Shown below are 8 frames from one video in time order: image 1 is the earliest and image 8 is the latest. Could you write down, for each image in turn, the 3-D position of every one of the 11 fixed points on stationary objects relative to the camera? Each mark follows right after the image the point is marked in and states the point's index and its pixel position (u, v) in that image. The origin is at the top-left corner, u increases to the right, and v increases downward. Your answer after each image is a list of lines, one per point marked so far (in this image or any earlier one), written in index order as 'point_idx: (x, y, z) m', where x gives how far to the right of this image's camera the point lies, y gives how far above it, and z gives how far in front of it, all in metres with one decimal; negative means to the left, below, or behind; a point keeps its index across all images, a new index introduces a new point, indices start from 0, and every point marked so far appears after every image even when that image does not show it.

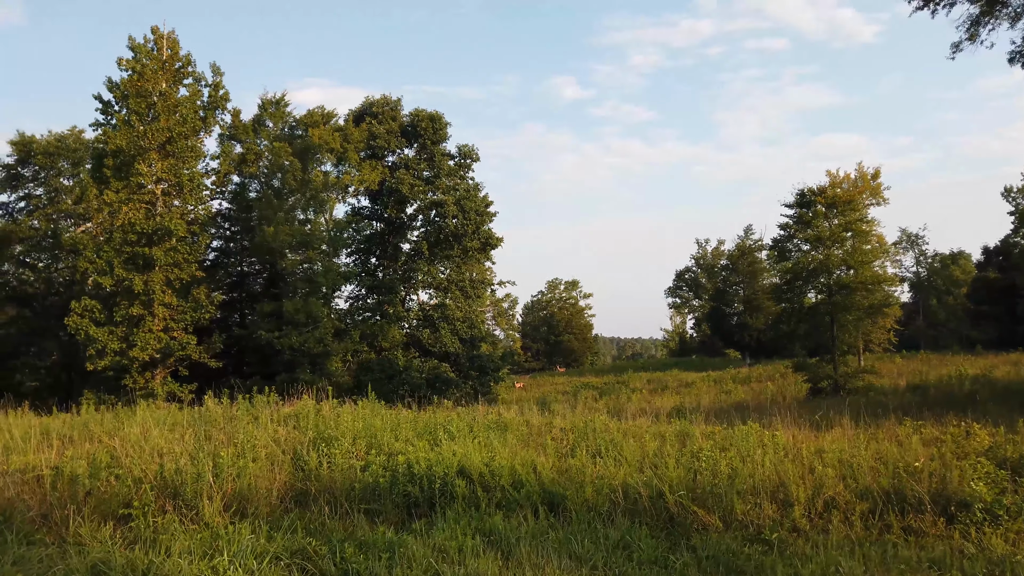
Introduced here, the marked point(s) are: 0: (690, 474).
0: (+1.3, -1.3, +5.6) m
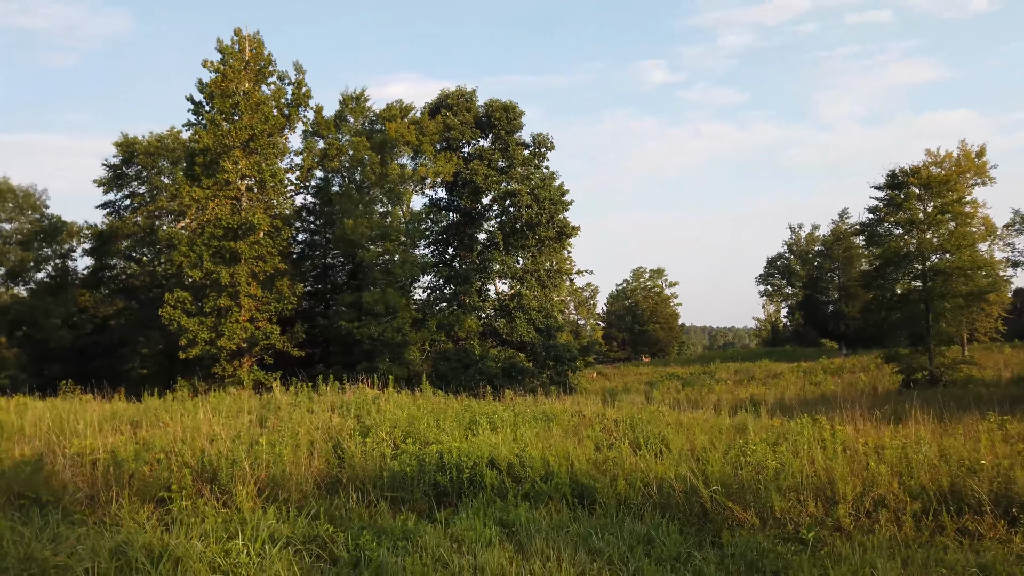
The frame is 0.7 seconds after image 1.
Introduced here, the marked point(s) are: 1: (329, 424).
0: (+1.5, -1.3, +5.4) m
1: (-1.4, -1.1, +6.2) m
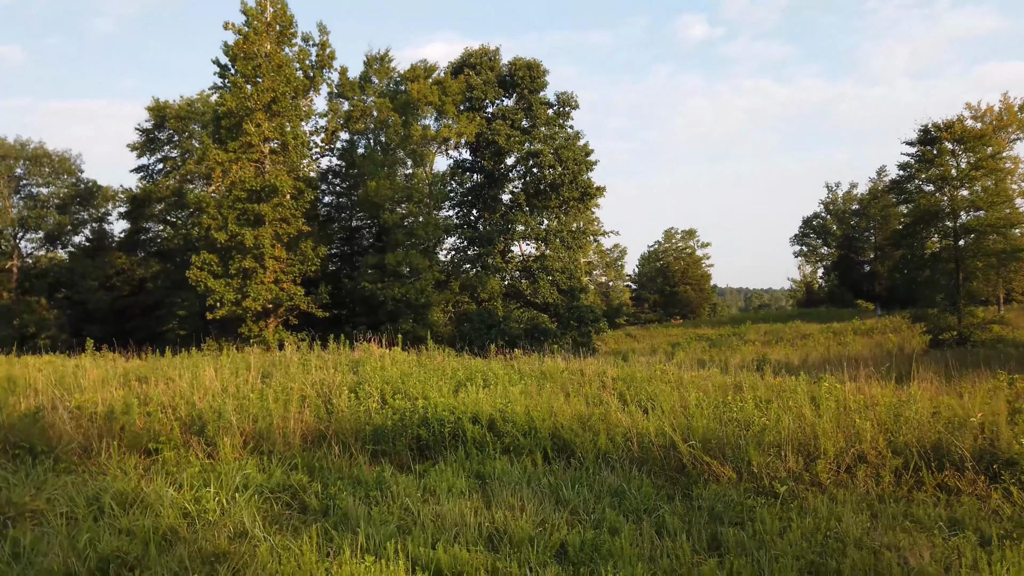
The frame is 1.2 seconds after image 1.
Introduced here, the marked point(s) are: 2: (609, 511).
0: (+1.4, -1.0, +5.4) m
1: (-1.5, -0.7, +6.4) m
2: (+0.5, -1.1, +3.9) m
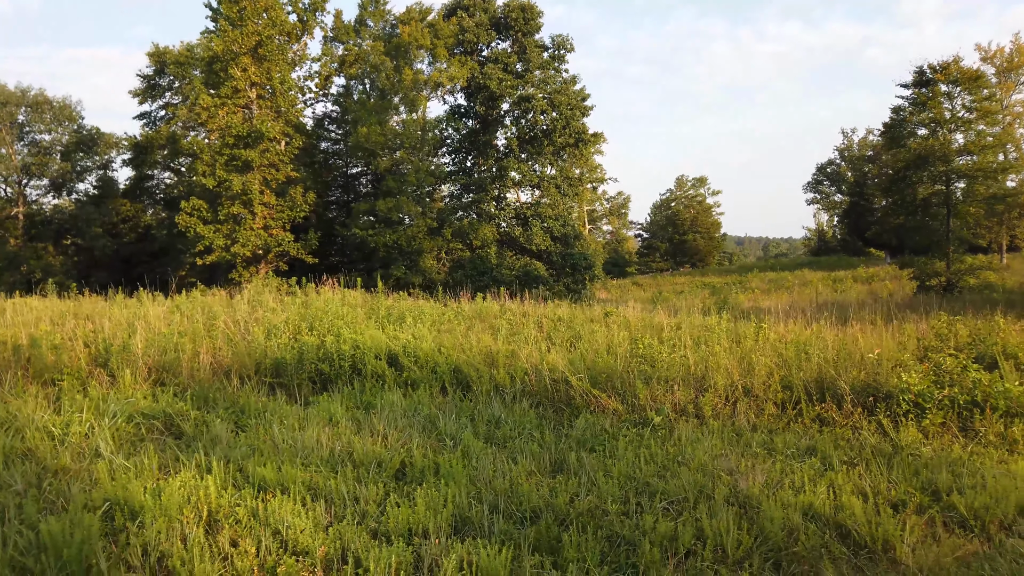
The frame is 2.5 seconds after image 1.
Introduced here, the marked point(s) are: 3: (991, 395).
0: (+0.8, -0.5, +5.5) m
1: (-2.1, -0.2, +6.5) m
2: (-0.2, -0.8, +4.0) m
3: (+2.8, -0.6, +4.6) m
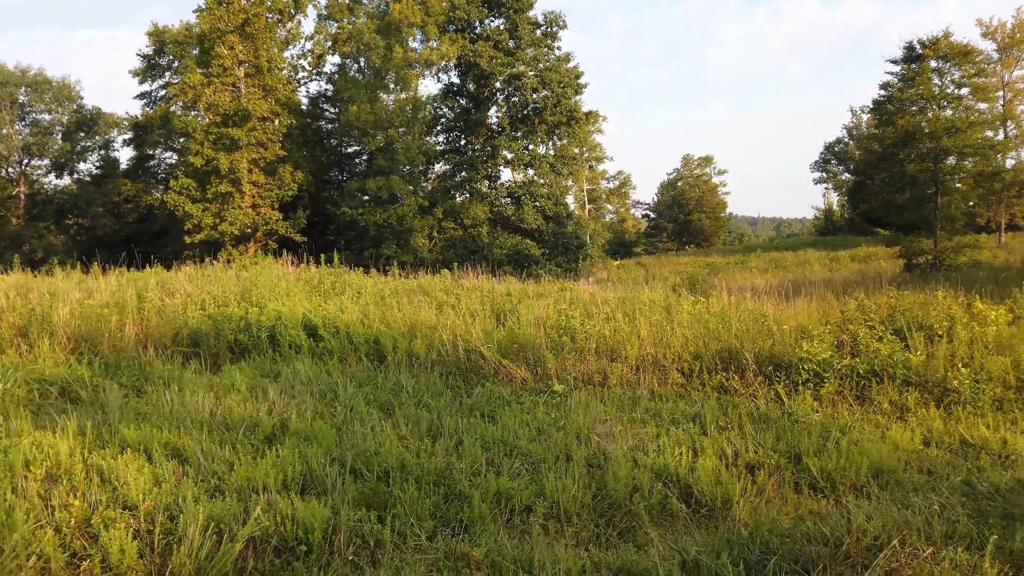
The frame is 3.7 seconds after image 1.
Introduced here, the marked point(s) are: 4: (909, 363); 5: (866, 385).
0: (+0.2, -0.3, +5.6) m
1: (-2.6, 0.0, +6.6) m
2: (-0.8, -0.6, +4.1) m
3: (+2.3, -0.5, +4.6) m
4: (+2.4, -0.4, +4.6) m
5: (+2.1, -0.6, +4.6) m
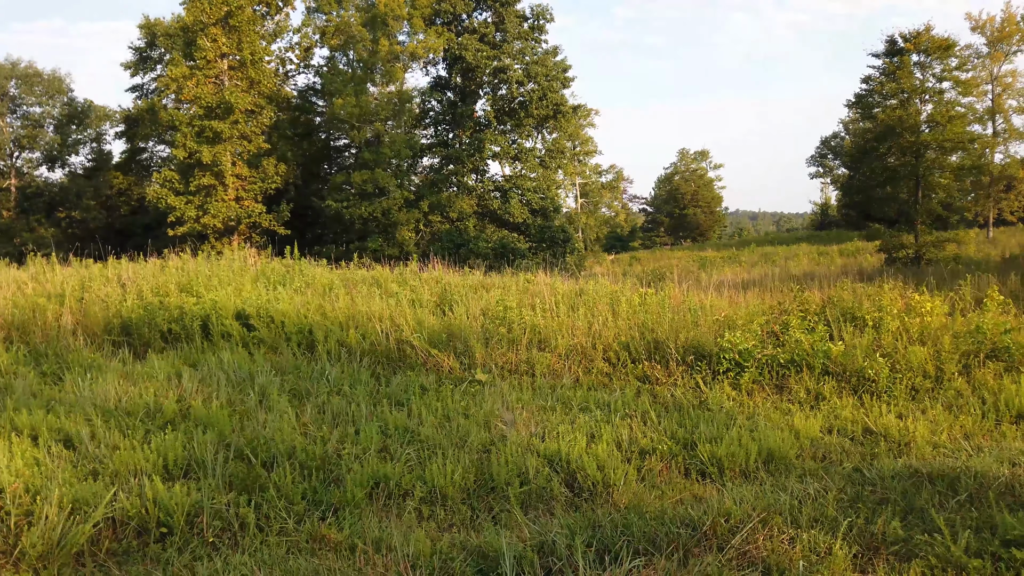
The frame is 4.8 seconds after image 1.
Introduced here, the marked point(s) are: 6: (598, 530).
0: (-0.2, -0.2, +5.6) m
1: (-3.1, +0.1, +6.6) m
2: (-1.2, -0.6, +4.2) m
3: (+1.8, -0.4, +4.7) m
4: (+1.9, -0.4, +4.7) m
5: (+1.6, -0.5, +4.6) m
6: (+0.3, -0.8, +2.7) m
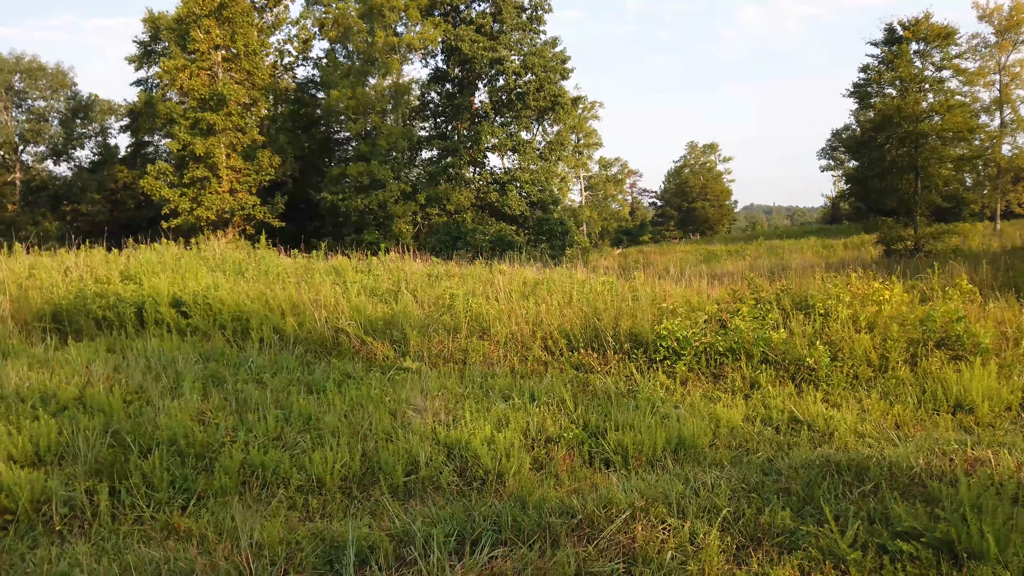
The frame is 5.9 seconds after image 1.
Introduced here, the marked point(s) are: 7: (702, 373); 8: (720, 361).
0: (-0.6, -0.2, +5.5) m
1: (-3.5, +0.2, +6.6) m
2: (-1.6, -0.5, +4.1) m
3: (+1.4, -0.3, +4.5) m
4: (+1.5, -0.3, +4.5) m
5: (+1.2, -0.4, +4.5) m
6: (-0.1, -0.8, +2.6) m
7: (+1.1, -0.5, +4.4) m
8: (+1.2, -0.4, +4.5) m
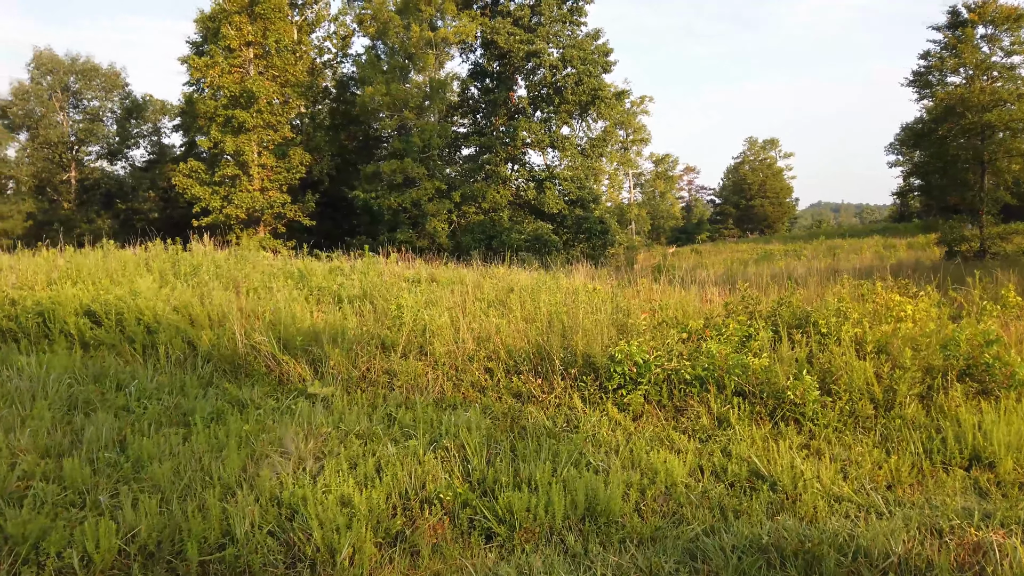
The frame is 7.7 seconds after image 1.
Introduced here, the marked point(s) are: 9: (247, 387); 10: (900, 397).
0: (-0.9, -0.2, +4.9) m
1: (-3.7, +0.1, +6.2) m
2: (-2.0, -0.5, +3.5) m
3: (+1.0, -0.4, +3.8) m
4: (+1.1, -0.4, +3.7) m
5: (+0.9, -0.5, +3.7) m
6: (-0.7, -0.8, +1.9) m
7: (+0.7, -0.6, +3.7) m
8: (+0.9, -0.5, +3.8) m
9: (-1.3, -0.5, +3.9) m
10: (+1.8, -0.5, +3.6) m
